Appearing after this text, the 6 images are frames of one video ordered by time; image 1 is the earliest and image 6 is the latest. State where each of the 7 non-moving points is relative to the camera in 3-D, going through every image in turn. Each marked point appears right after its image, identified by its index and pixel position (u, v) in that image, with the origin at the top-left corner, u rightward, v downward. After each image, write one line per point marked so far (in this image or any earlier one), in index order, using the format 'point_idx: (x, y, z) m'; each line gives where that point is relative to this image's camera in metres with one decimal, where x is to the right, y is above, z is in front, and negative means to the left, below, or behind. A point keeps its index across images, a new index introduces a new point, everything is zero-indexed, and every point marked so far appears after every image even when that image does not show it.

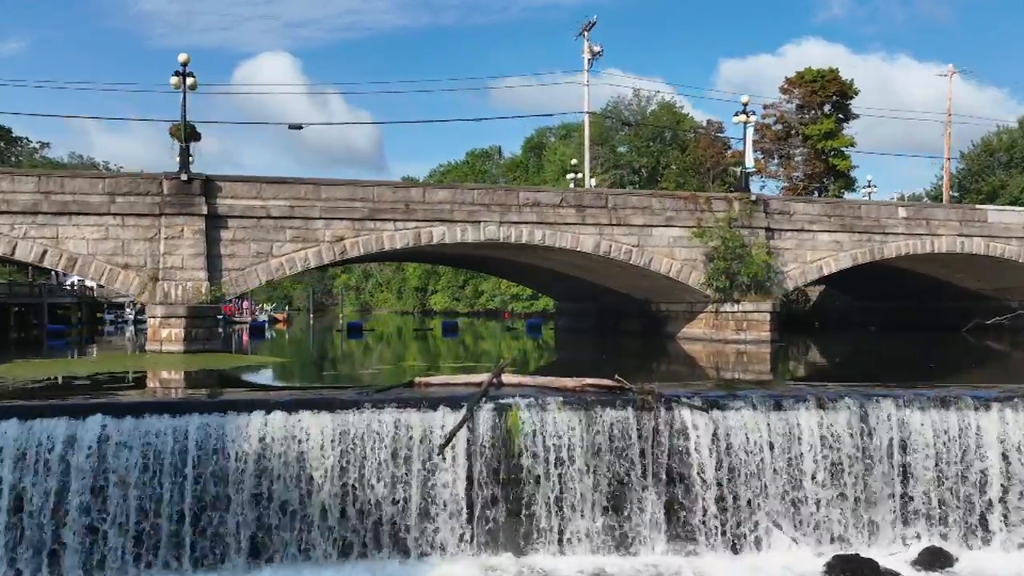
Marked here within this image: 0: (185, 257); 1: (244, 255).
0: (-6.1, +0.6, +18.5) m
1: (-5.2, +0.6, +19.1) m
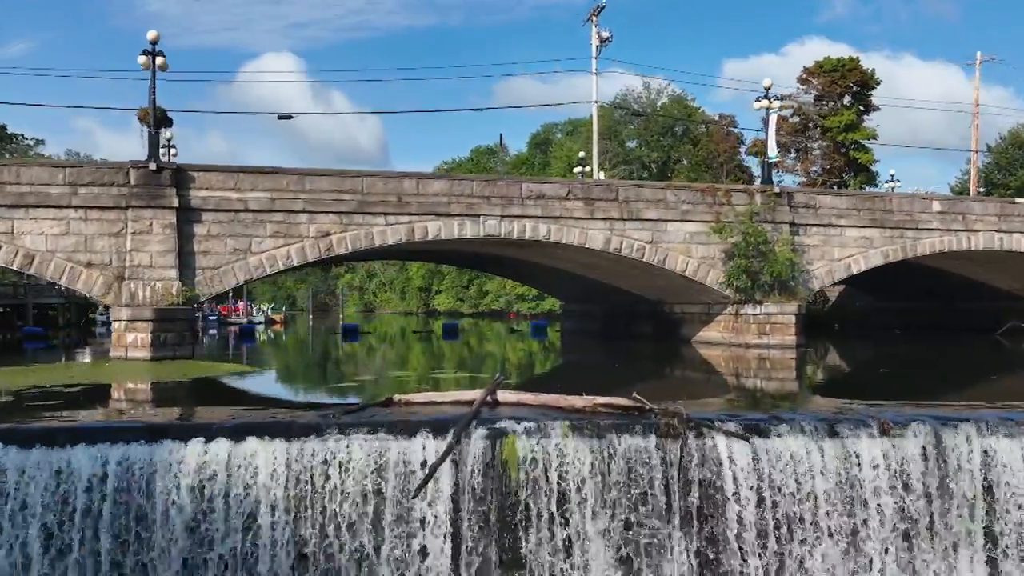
0: (-6.1, +0.6, +16.8) m
1: (-5.1, +0.6, +17.4) m
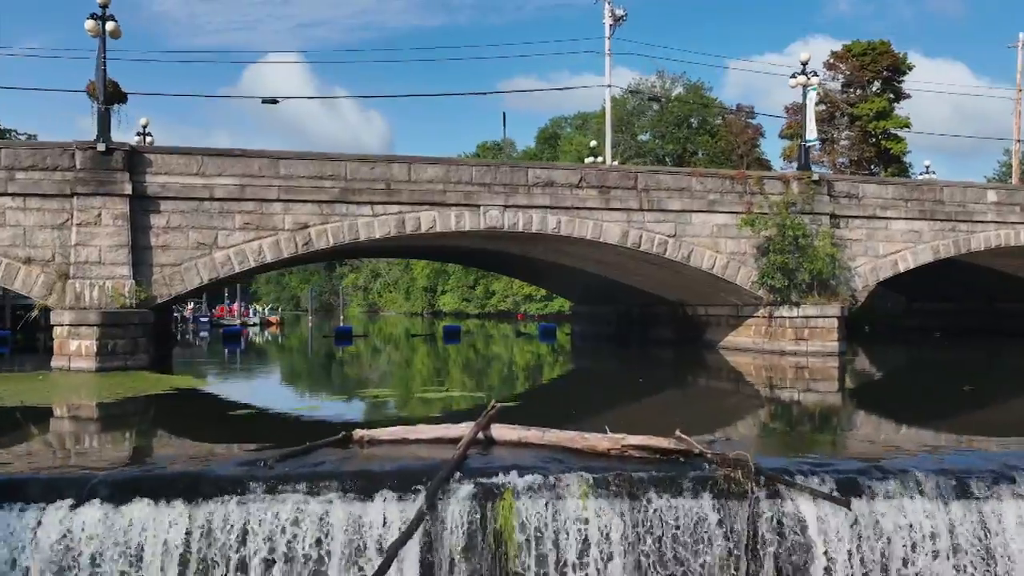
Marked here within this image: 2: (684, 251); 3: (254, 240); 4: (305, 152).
0: (-6.0, +0.6, +14.6) m
1: (-5.1, +0.6, +15.2) m
2: (+3.1, +0.7, +17.7) m
3: (-4.1, +0.8, +15.5) m
4: (-3.3, +2.2, +15.7) m
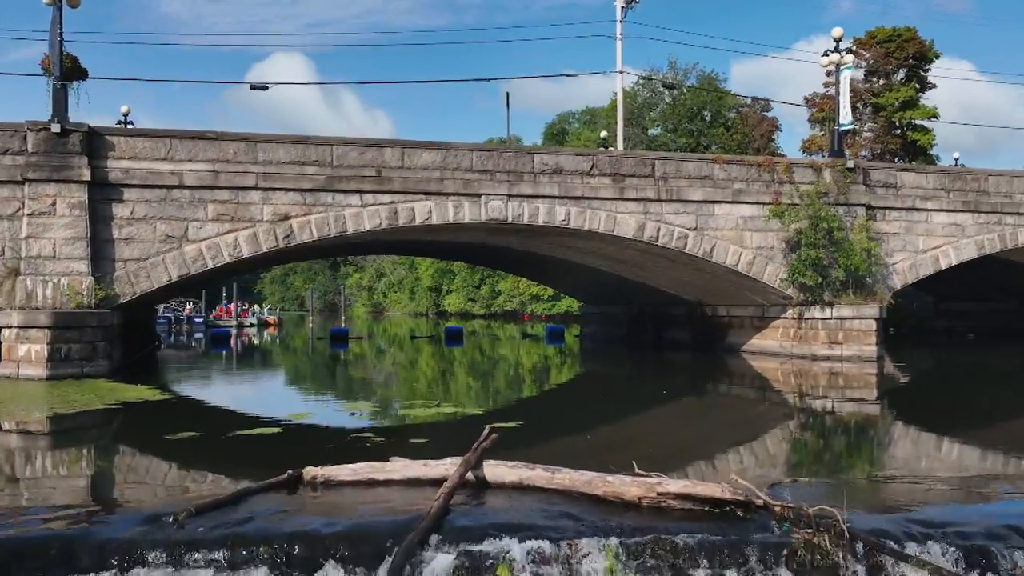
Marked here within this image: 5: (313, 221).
0: (-6.0, +0.6, +13.0) m
1: (-5.0, +0.7, +13.6) m
2: (+3.2, +0.7, +16.1) m
3: (-4.0, +0.8, +13.9) m
4: (-3.2, +2.2, +14.1) m
5: (-2.9, +1.0, +14.2) m
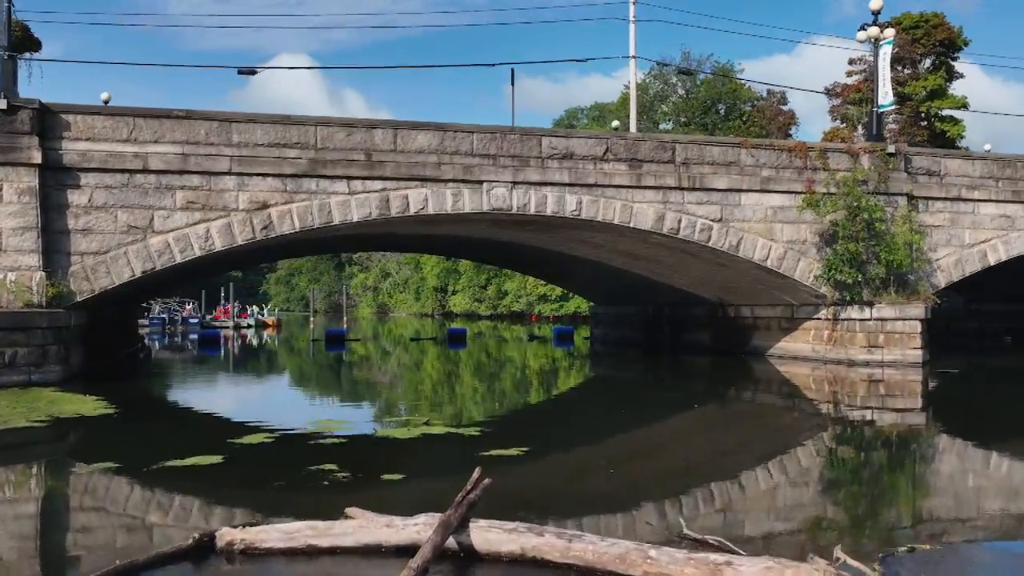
0: (-5.9, +0.7, +11.5) m
1: (-5.0, +0.7, +12.1) m
2: (+3.2, +0.7, +14.6) m
3: (-3.9, +0.8, +12.4) m
4: (-3.2, +2.2, +12.6) m
5: (-2.8, +1.0, +12.7) m
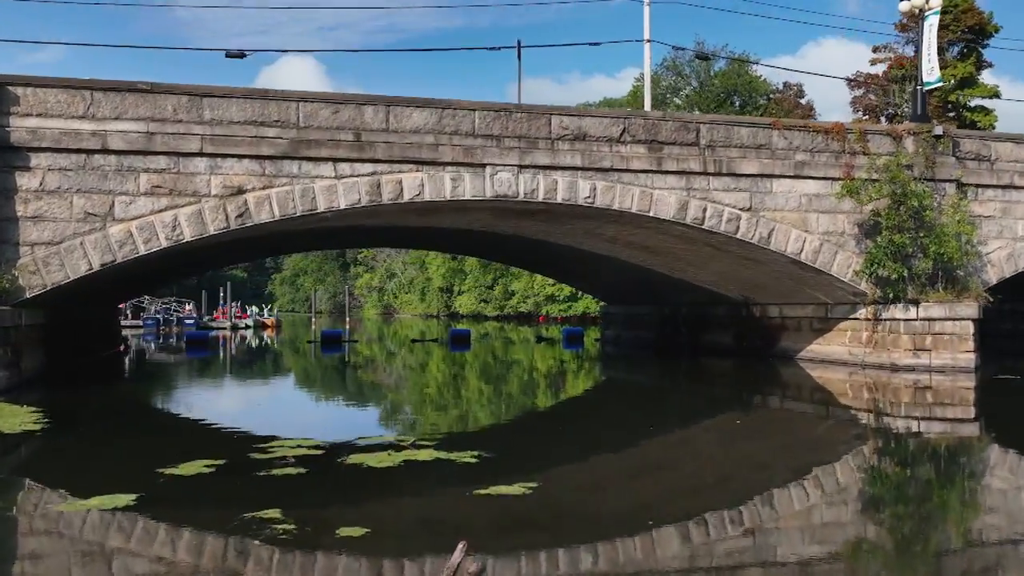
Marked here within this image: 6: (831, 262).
0: (-5.9, +0.7, +10.2) m
1: (-4.9, +0.8, +10.7) m
2: (+3.3, +0.8, +13.1) m
3: (-3.9, +0.9, +11.0) m
4: (-3.1, +2.3, +11.3) m
5: (-2.7, +1.1, +11.3) m
6: (+4.4, +0.3, +13.5) m
